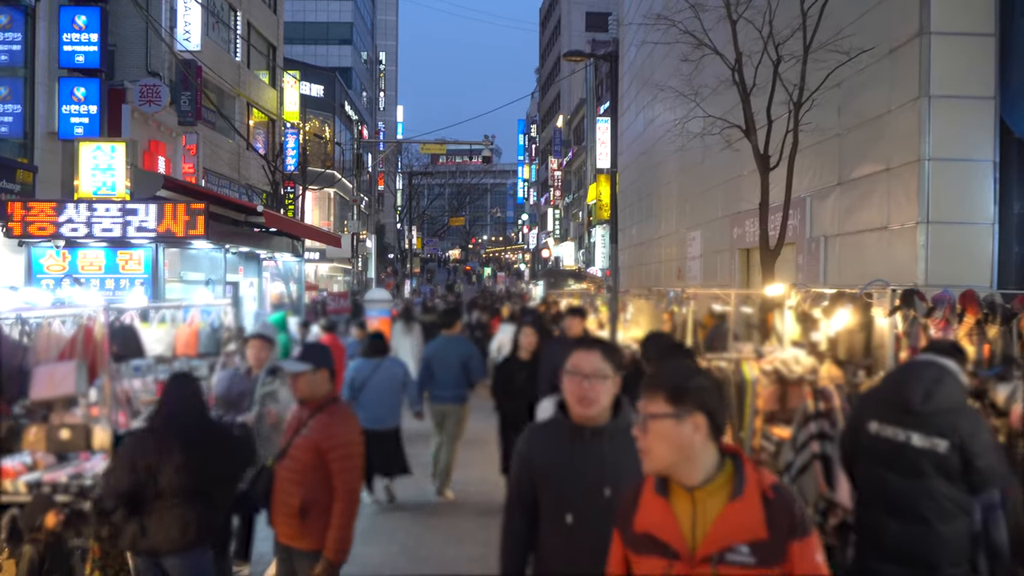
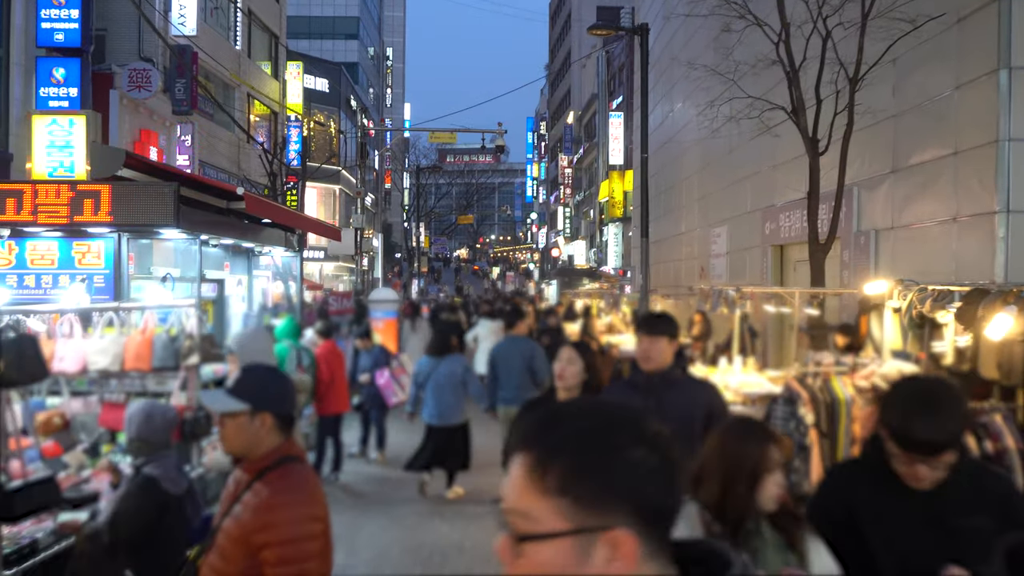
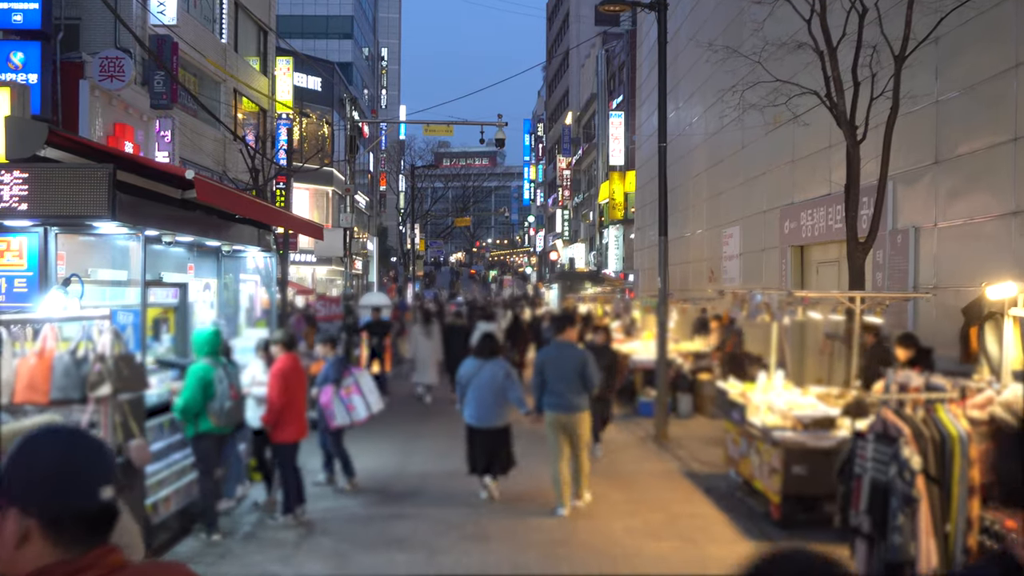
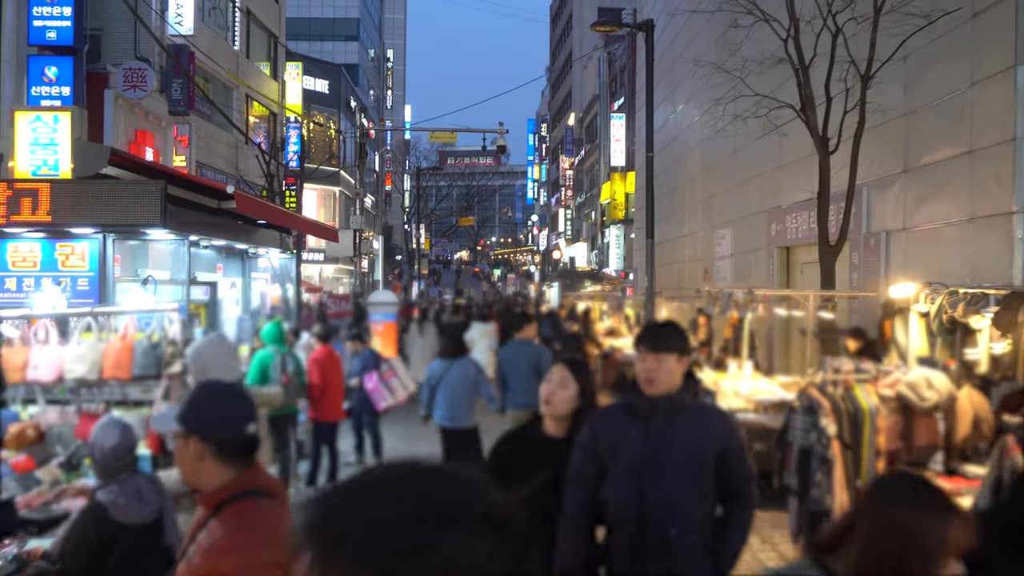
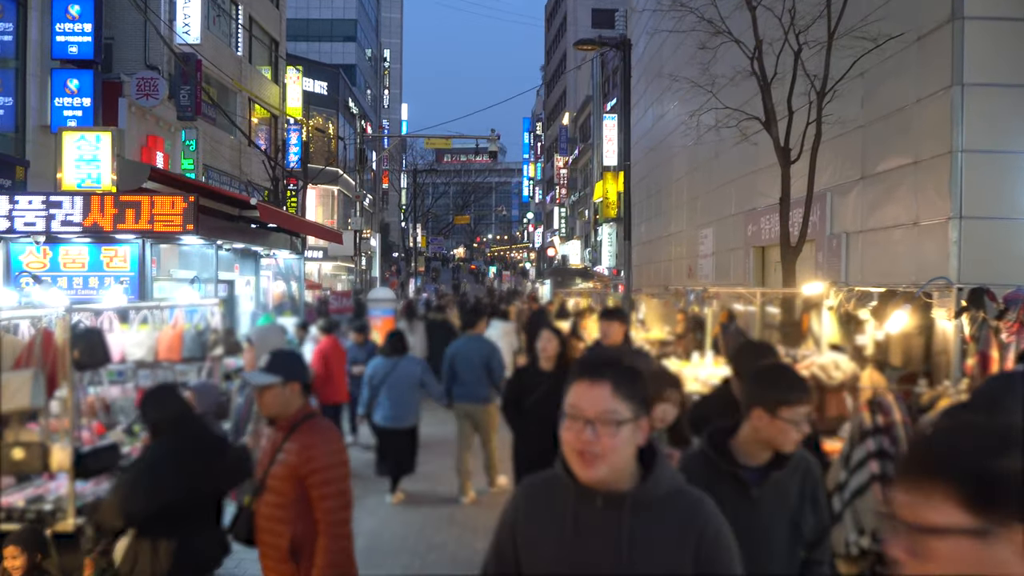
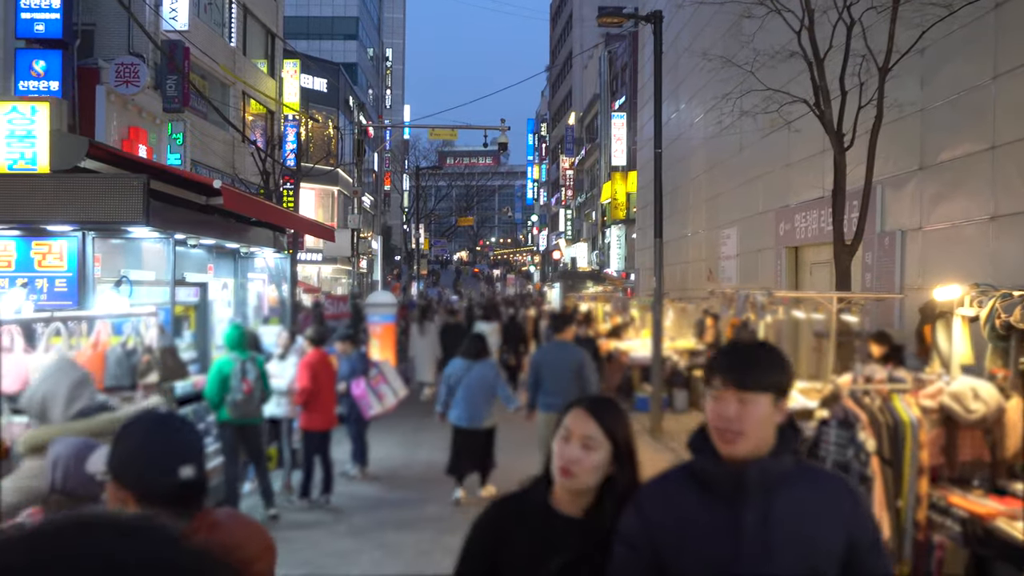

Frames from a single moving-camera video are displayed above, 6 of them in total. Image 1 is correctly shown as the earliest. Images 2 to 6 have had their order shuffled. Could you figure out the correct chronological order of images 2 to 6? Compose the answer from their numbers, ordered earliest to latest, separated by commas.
5, 2, 4, 6, 3
